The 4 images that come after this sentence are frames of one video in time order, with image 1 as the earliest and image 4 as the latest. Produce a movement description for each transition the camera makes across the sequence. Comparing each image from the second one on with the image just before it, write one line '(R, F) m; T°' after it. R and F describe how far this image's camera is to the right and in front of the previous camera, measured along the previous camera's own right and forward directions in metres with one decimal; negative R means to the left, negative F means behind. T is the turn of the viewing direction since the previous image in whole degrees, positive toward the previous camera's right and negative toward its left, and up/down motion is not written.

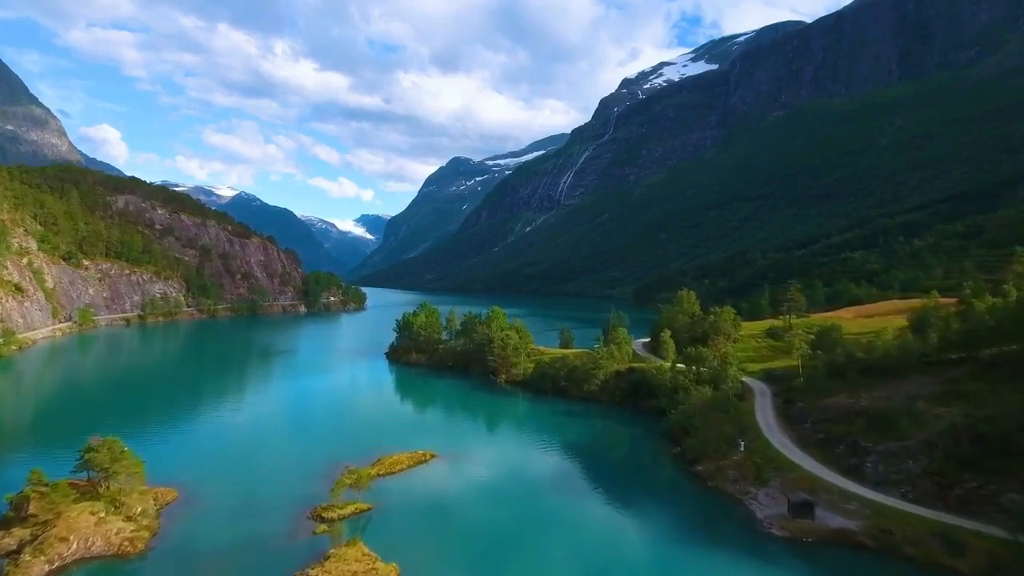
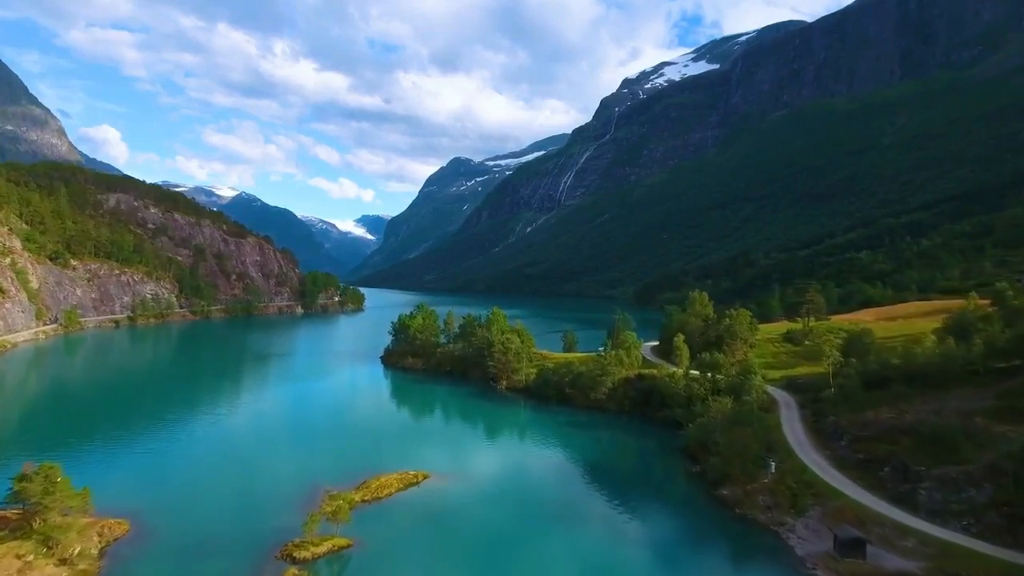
(-0.1, +3.2) m; 0°
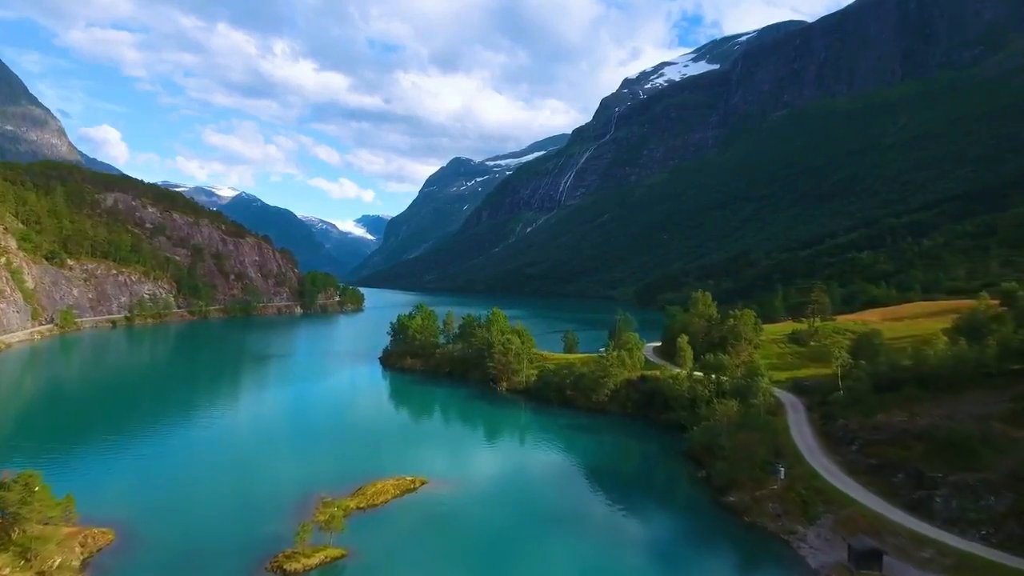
(0.0, +0.8) m; 0°
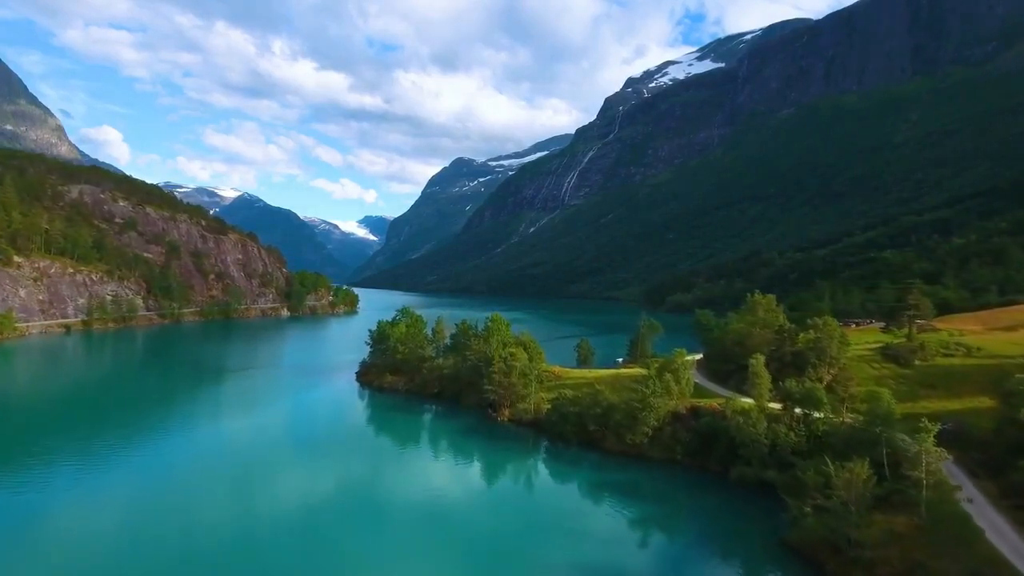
(-0.1, +11.8) m; 0°
